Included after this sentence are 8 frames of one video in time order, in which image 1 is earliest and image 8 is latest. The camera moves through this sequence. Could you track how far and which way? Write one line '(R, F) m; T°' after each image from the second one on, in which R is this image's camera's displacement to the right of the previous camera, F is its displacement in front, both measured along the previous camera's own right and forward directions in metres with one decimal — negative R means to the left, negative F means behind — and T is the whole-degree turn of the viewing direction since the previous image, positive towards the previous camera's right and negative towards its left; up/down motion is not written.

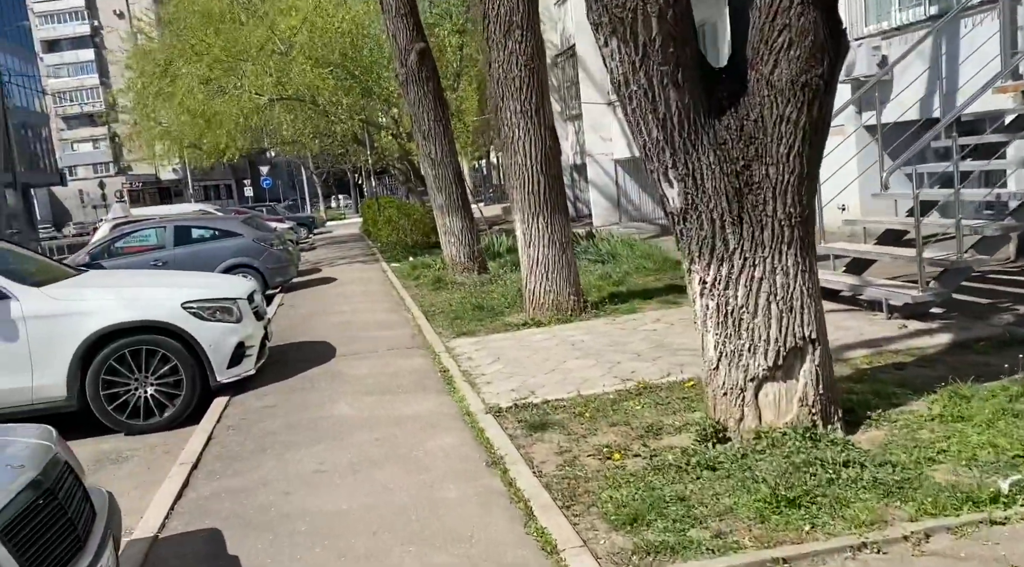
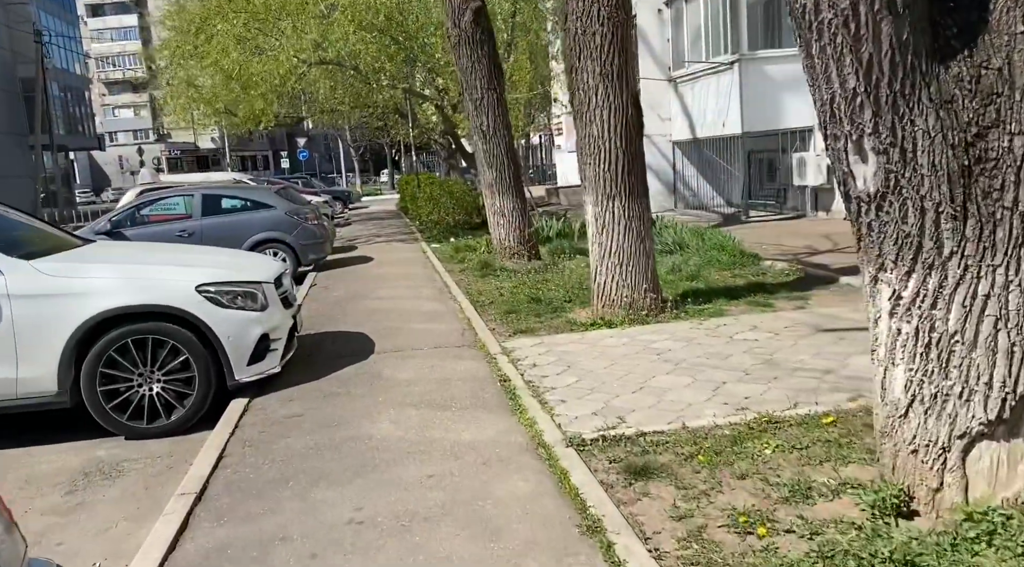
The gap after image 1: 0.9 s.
(-0.3, +1.2) m; -2°
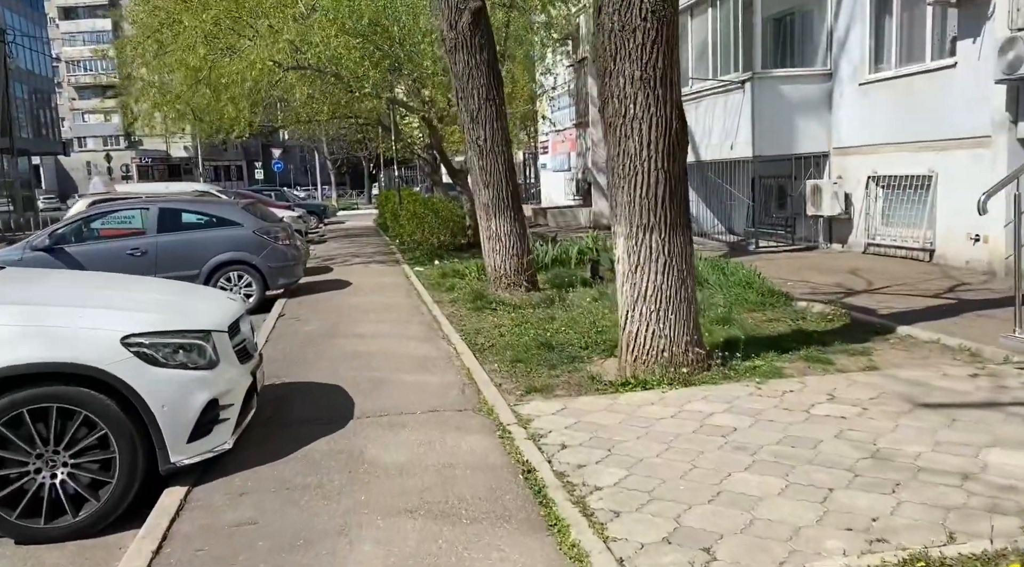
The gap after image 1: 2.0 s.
(-0.3, +1.4) m; +2°
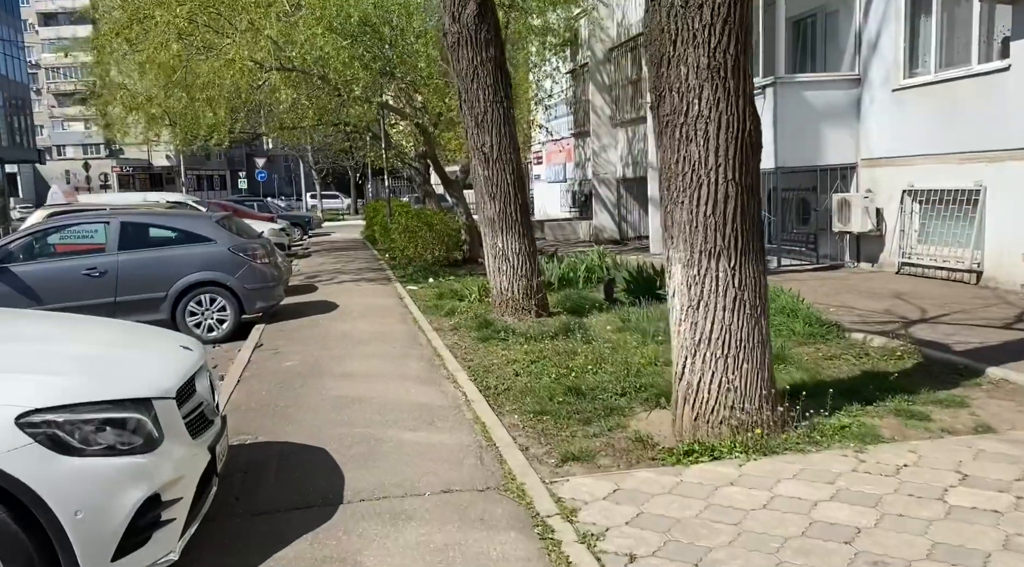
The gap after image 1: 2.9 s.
(-0.3, +1.2) m; +1°
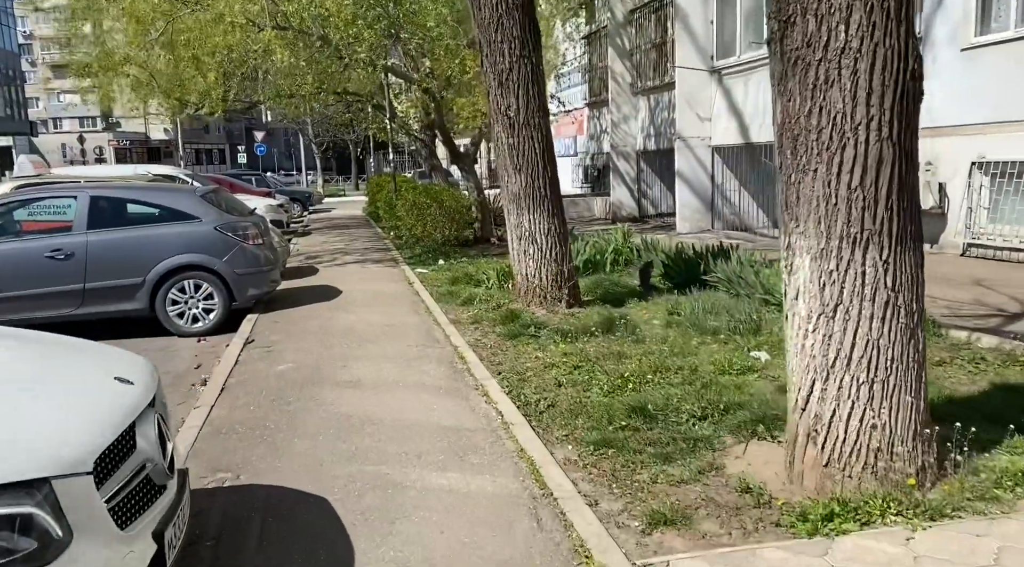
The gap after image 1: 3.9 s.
(-0.3, +1.3) m; 0°
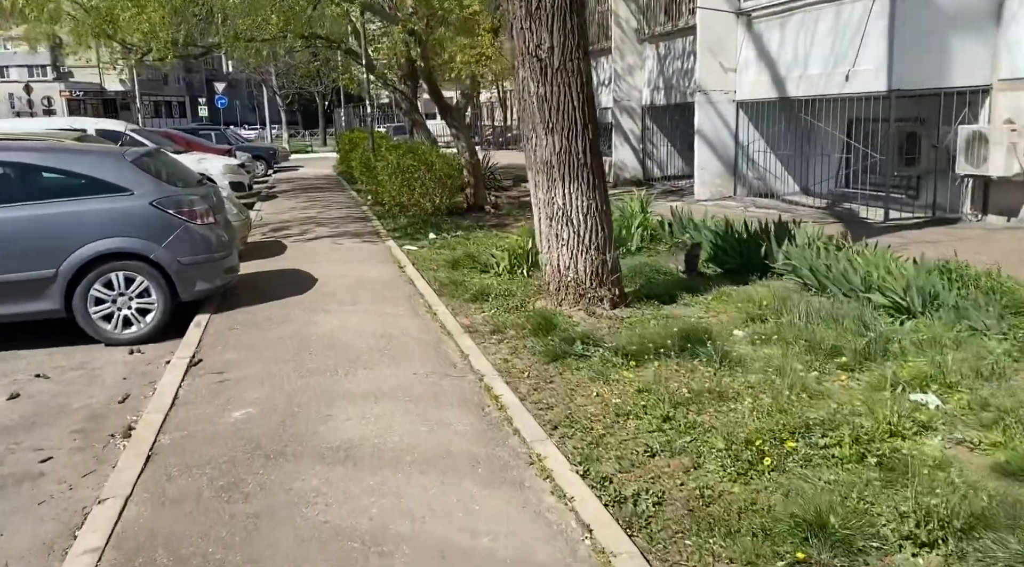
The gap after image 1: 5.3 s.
(-0.5, +2.0) m; +2°
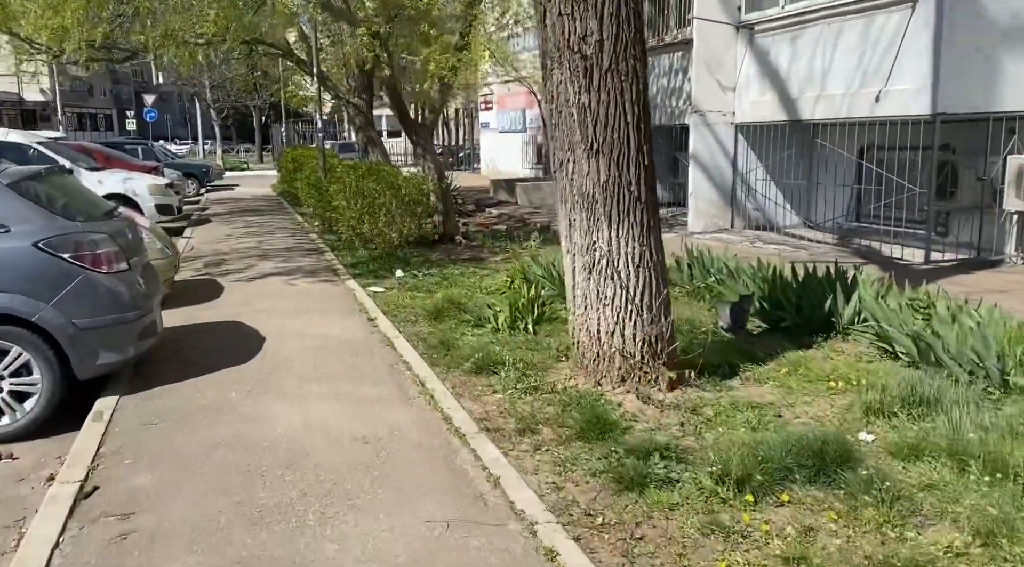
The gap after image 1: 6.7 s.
(-0.6, +1.8) m; +4°
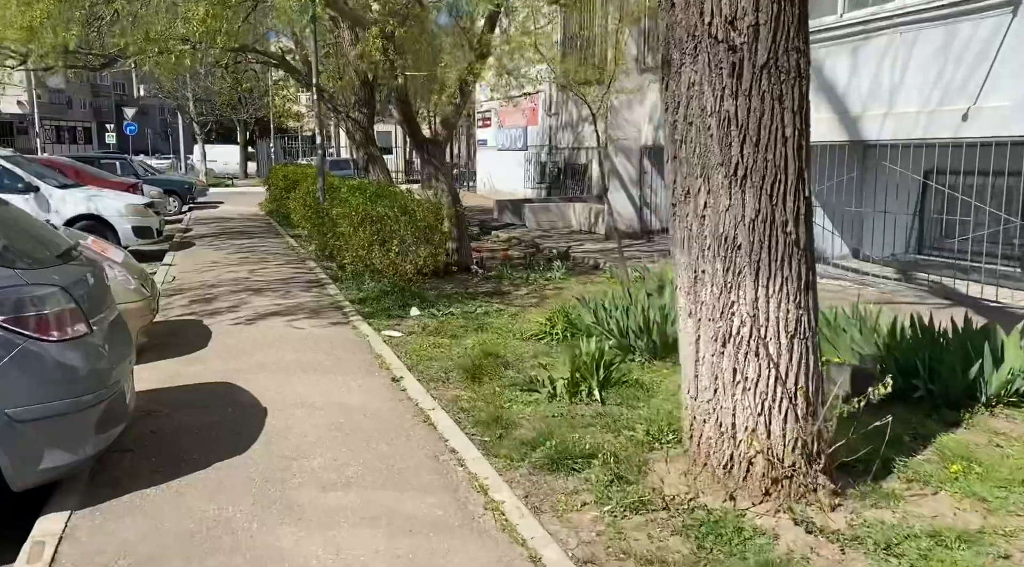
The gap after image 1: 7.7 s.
(-0.6, +1.4) m; +1°
